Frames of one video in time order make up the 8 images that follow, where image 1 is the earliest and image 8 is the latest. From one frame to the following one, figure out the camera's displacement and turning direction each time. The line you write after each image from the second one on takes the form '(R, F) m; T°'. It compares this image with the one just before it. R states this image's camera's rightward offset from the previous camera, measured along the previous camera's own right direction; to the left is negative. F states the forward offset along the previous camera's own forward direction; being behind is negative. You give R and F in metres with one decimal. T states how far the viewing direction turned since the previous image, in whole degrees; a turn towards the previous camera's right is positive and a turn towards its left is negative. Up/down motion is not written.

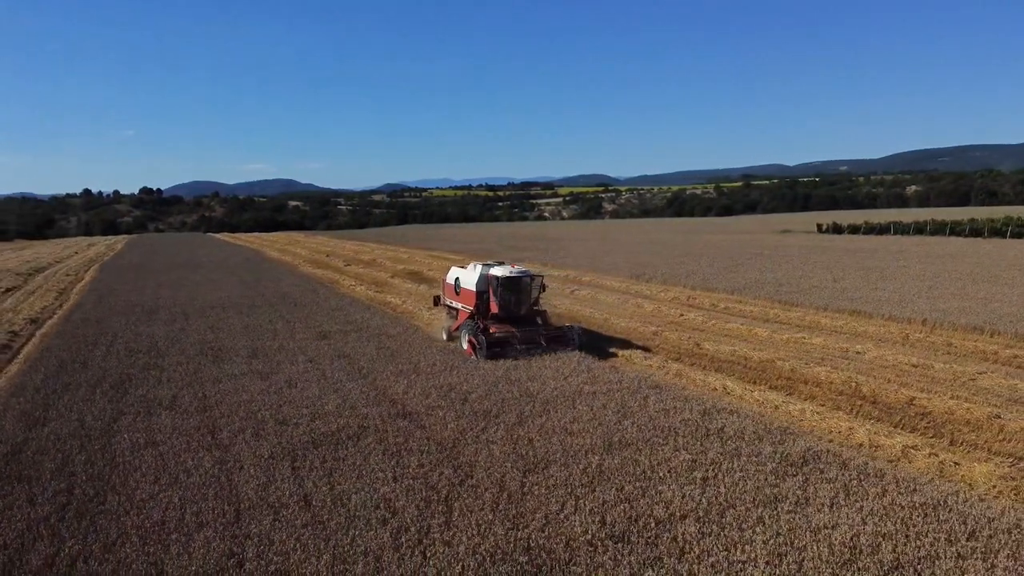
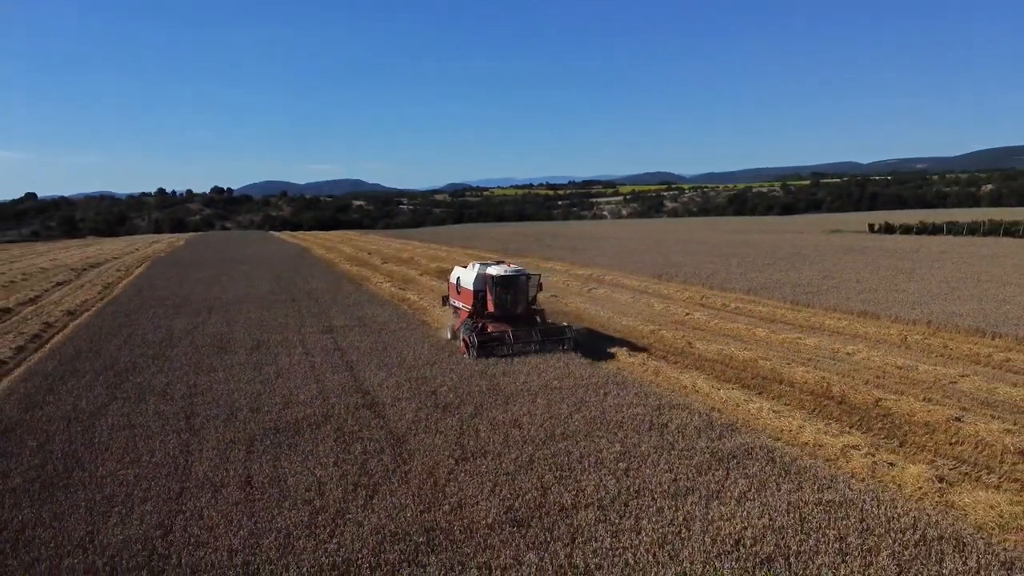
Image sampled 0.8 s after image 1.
(+1.4, -0.3) m; -5°
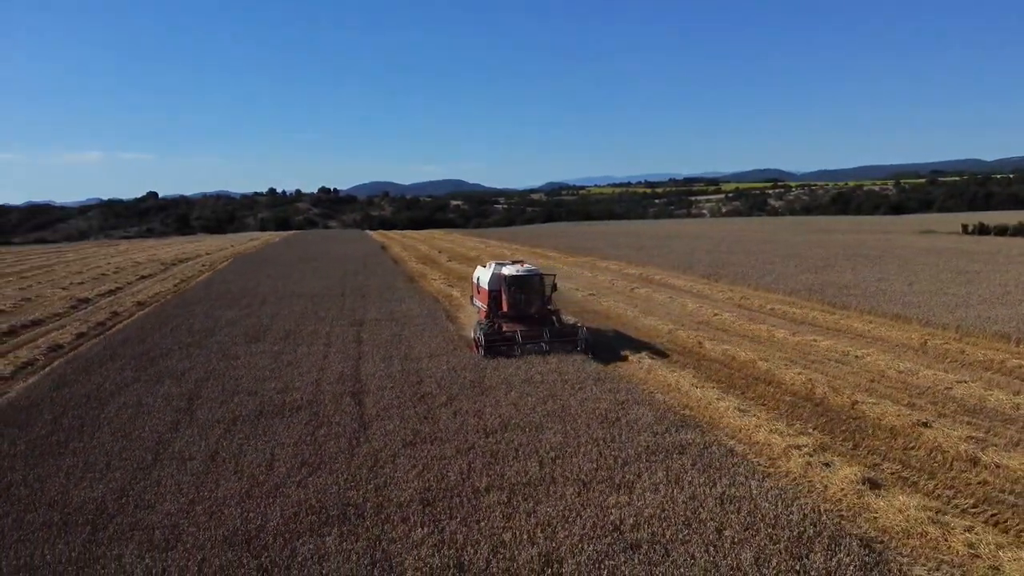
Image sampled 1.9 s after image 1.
(+1.8, -0.4) m; -7°
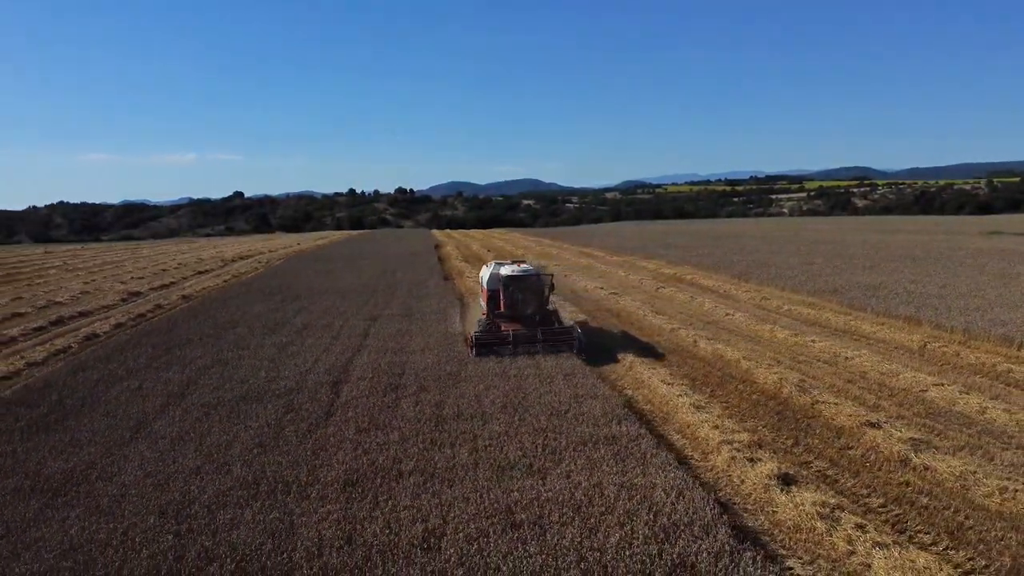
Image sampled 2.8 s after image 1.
(+1.6, -0.4) m; -6°
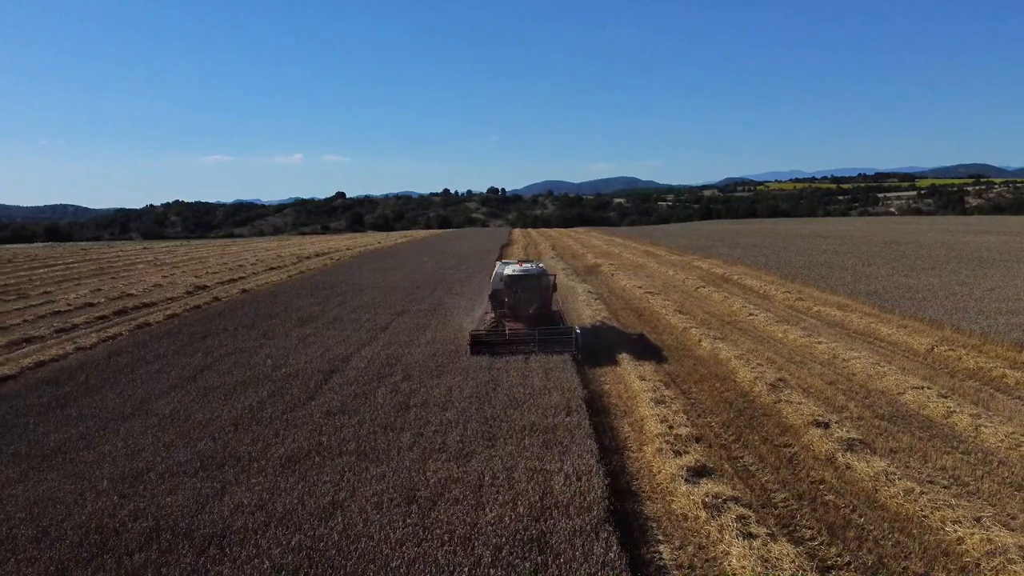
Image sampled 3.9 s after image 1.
(+1.9, -0.4) m; -7°
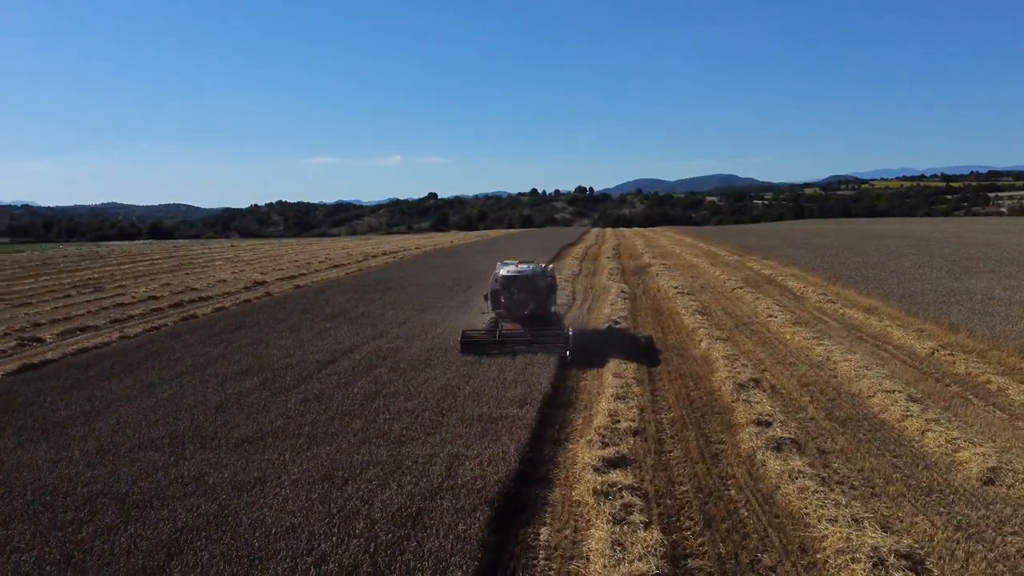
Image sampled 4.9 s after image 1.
(+2.0, -0.4) m; -7°
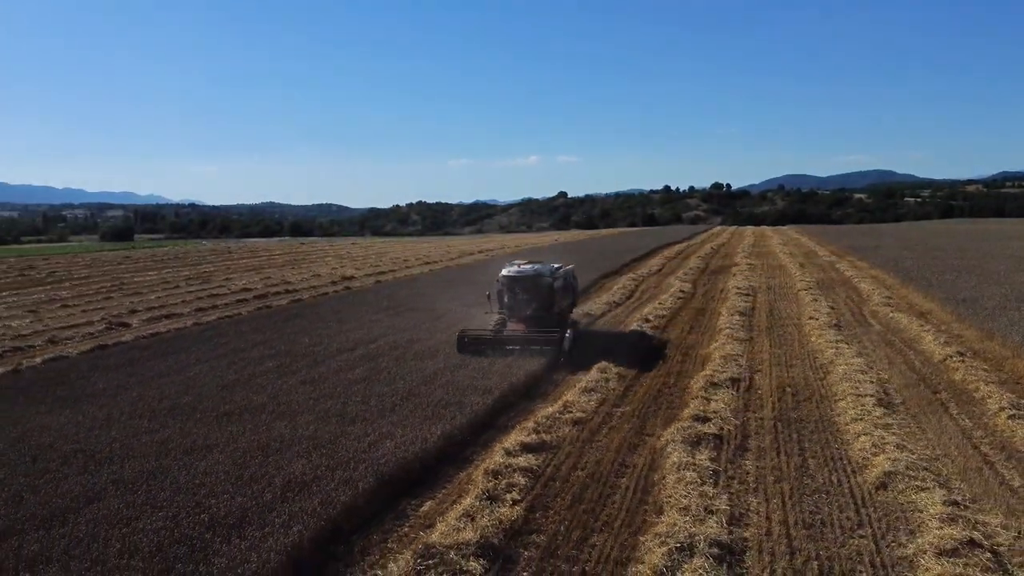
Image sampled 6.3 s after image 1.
(+2.6, -0.5) m; -10°
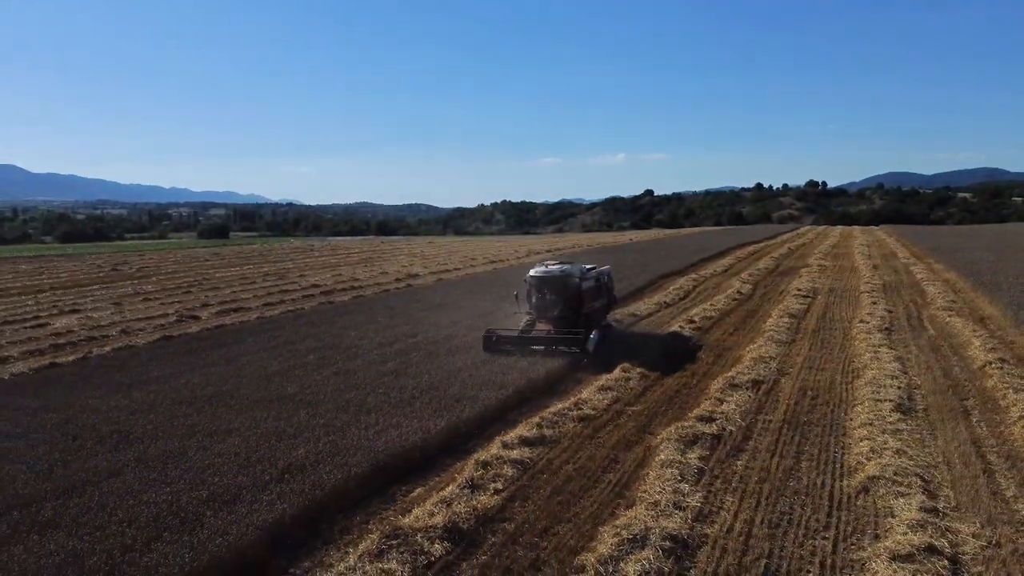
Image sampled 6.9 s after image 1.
(+1.1, -0.3) m; -6°
